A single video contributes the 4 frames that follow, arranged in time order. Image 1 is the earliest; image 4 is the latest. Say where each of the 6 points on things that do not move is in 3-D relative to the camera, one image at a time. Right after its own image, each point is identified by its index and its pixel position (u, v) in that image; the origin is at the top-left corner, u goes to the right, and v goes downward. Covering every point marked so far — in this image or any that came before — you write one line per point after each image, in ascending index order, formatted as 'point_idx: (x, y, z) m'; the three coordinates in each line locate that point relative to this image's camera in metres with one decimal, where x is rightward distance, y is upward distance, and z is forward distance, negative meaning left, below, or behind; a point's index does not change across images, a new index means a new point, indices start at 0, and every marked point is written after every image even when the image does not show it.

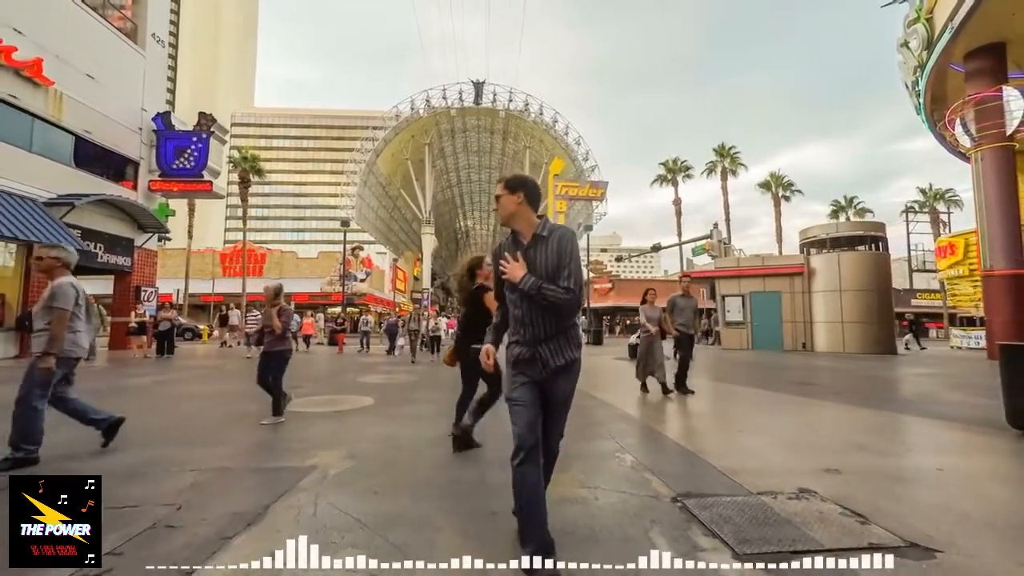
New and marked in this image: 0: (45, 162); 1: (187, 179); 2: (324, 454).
0: (-12.6, +3.4, +14.5) m
1: (-11.6, +3.9, +19.4) m
2: (-1.5, -1.3, +4.3) m
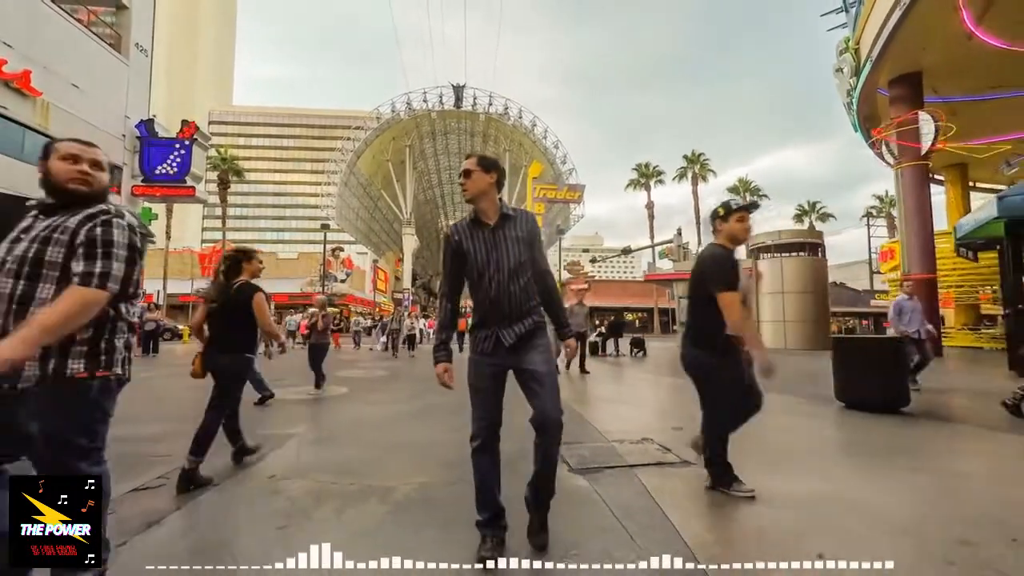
0: (-13.5, +3.4, +15.2) m
1: (-12.7, +3.8, +20.2) m
2: (-2.1, -1.4, +5.4) m
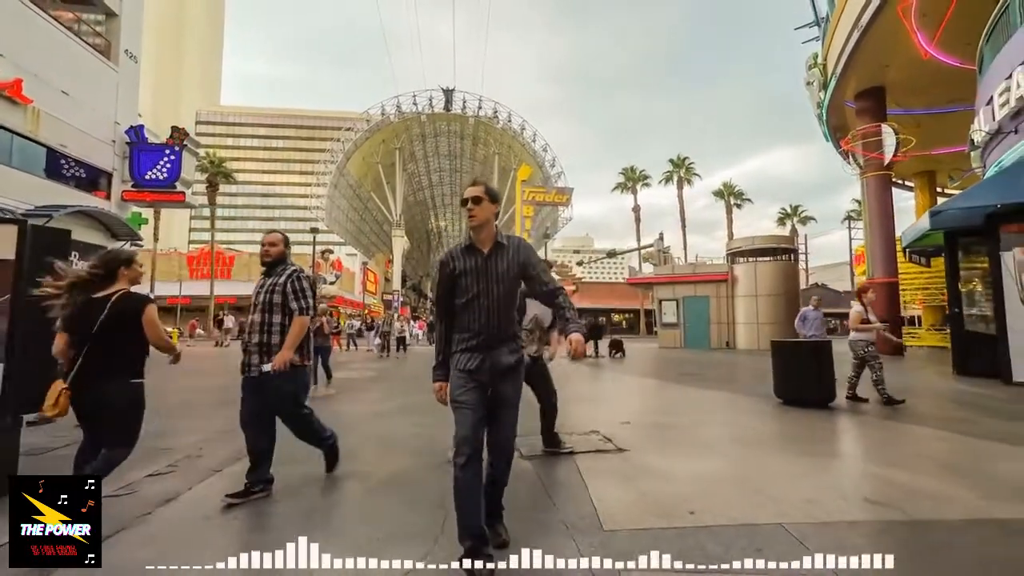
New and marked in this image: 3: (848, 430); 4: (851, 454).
0: (-14.0, +3.3, +15.6) m
1: (-13.2, +3.7, +20.5) m
2: (-2.4, -1.5, +5.9) m
3: (+3.2, -1.4, +5.2) m
4: (+2.6, -1.3, +4.2) m
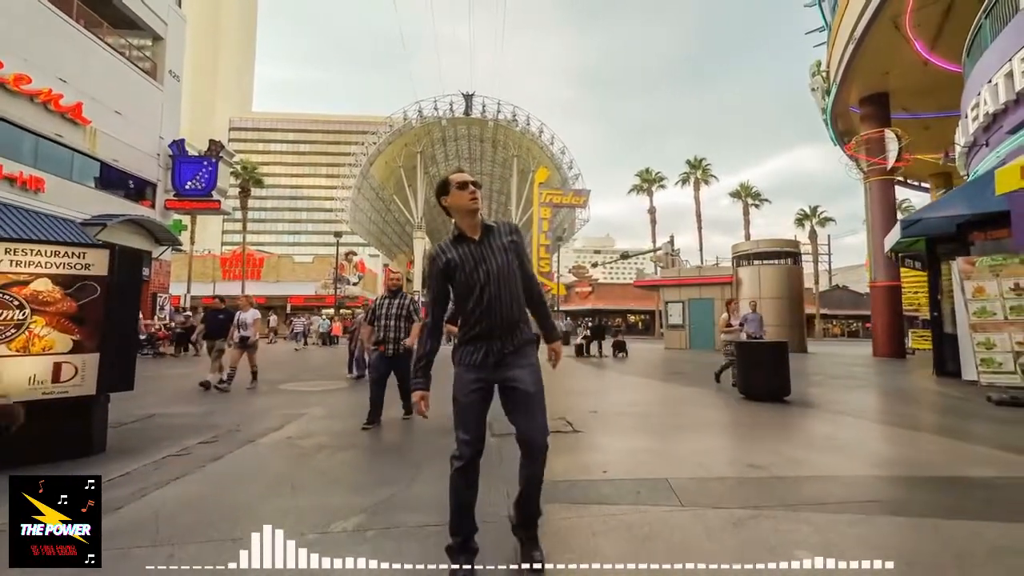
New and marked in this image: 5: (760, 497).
0: (-13.7, +3.2, +16.9) m
1: (-12.8, +3.6, +21.8) m
2: (-2.5, -1.5, +6.8) m
3: (+3.0, -1.4, +5.8) m
4: (+2.4, -1.4, +4.9) m
5: (+1.4, -1.1, +3.0) m
